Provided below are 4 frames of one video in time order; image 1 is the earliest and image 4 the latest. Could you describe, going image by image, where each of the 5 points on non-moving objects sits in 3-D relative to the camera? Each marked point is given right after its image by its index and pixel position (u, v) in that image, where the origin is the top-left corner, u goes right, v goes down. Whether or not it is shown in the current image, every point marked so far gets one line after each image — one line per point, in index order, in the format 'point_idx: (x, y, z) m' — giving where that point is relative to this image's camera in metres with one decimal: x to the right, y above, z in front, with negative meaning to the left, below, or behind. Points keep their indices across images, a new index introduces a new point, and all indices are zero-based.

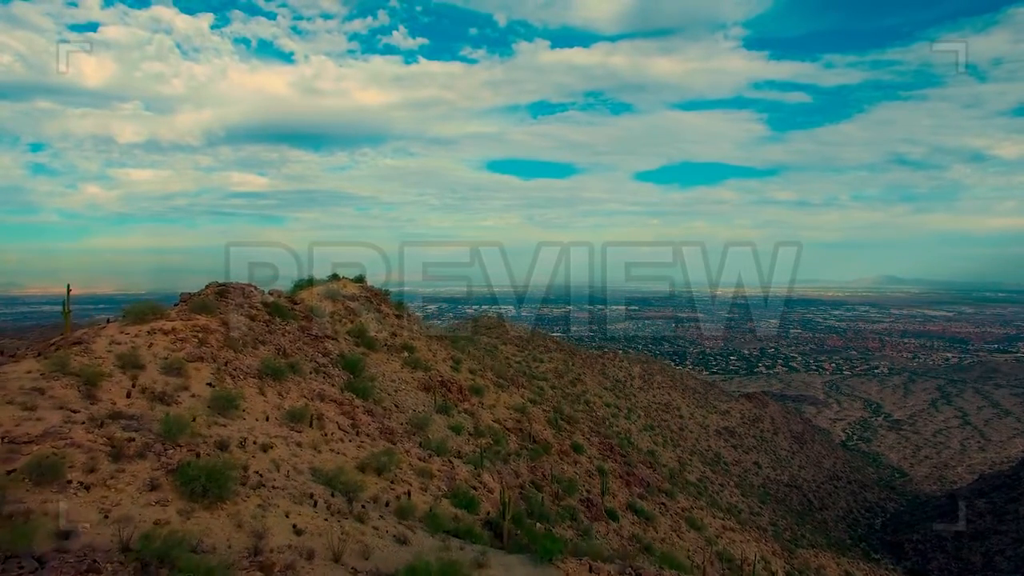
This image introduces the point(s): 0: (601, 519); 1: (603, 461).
0: (+1.8, -4.8, +12.1) m
1: (+2.4, -4.7, +15.4) m
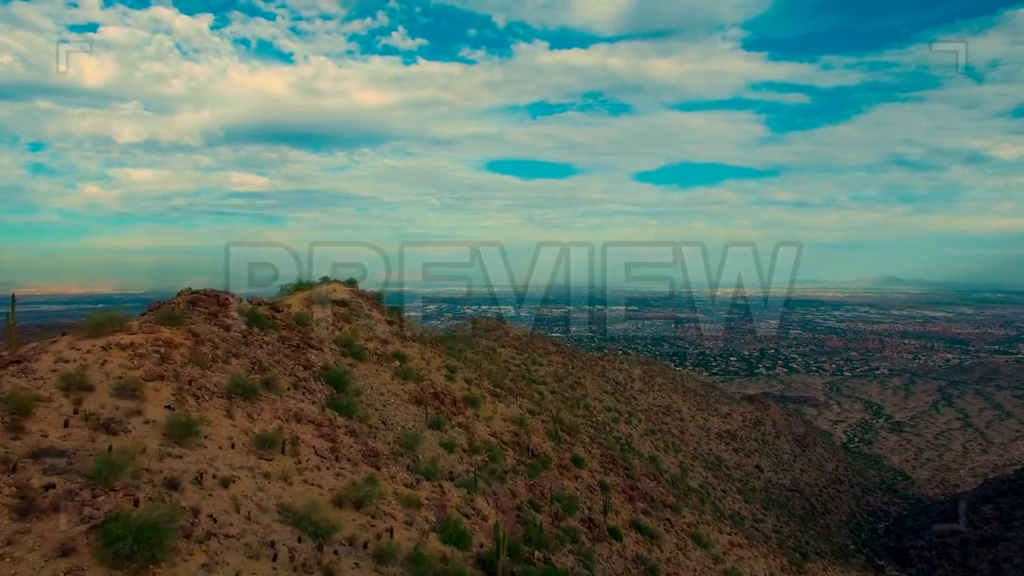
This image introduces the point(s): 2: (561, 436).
0: (+1.8, -4.9, +11.5) m
1: (+2.4, -4.8, +14.8) m
2: (+1.3, -4.0, +15.6) m
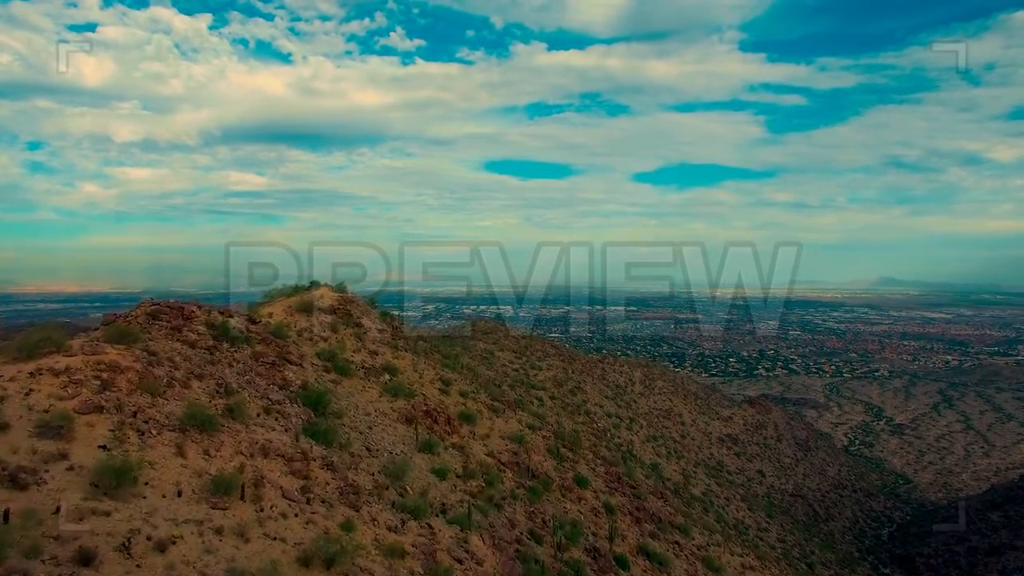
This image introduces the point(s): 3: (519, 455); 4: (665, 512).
0: (+1.7, -5.1, +10.8) m
1: (+2.3, -4.9, +14.0) m
2: (+1.3, -4.2, +14.8) m
3: (+0.1, -3.7, +13.3) m
4: (+3.8, -5.6, +14.8) m
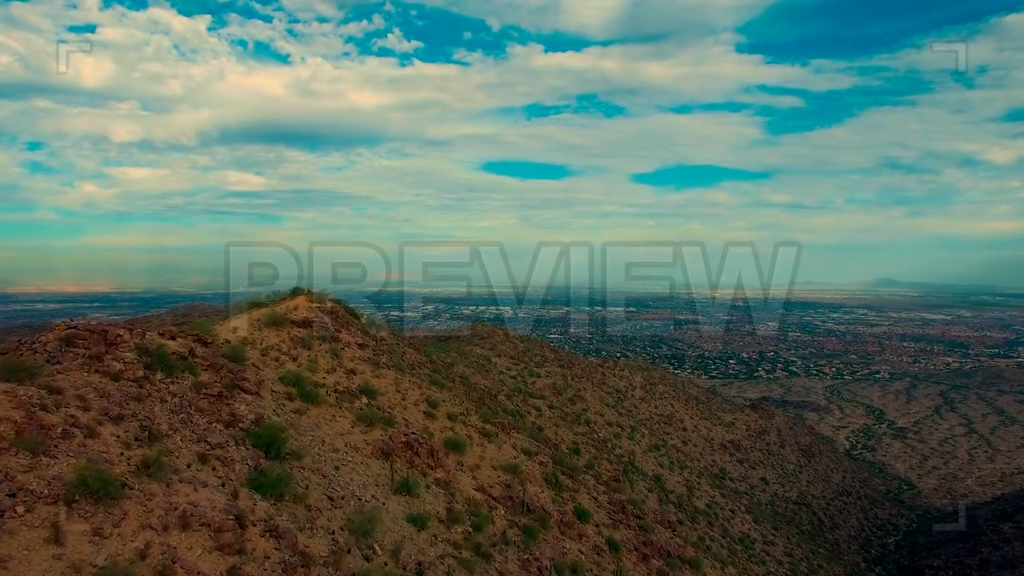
0: (+1.6, -5.3, +9.7) m
1: (+2.2, -5.1, +12.9) m
2: (+1.2, -4.3, +13.7) m
3: (0.0, -3.9, +12.2) m
4: (+3.7, -5.8, +13.8) m
